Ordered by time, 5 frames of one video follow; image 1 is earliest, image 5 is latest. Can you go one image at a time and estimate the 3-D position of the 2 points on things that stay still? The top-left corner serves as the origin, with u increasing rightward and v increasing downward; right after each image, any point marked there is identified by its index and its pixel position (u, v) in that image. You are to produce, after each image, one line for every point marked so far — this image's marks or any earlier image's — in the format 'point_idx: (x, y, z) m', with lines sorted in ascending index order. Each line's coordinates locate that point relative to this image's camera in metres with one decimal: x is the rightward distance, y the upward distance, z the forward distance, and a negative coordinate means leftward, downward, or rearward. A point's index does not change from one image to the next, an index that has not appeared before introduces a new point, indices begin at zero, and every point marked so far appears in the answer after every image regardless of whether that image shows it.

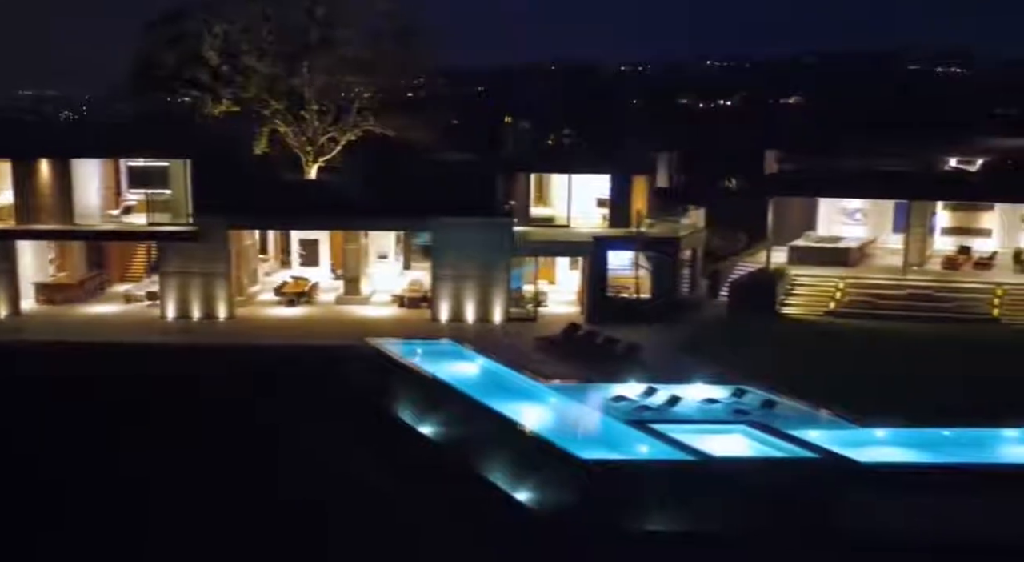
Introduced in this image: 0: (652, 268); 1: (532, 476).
0: (+2.5, +0.2, +17.9) m
1: (+0.2, -2.4, +12.3) m
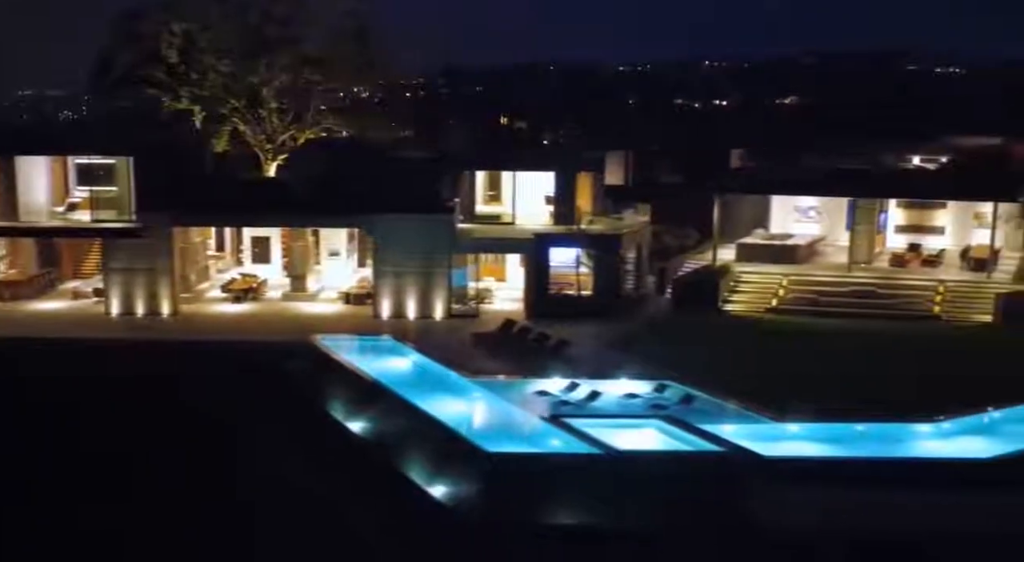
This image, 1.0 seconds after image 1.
0: (+1.5, +0.2, +18.0) m
1: (-0.8, -2.4, +12.4) m
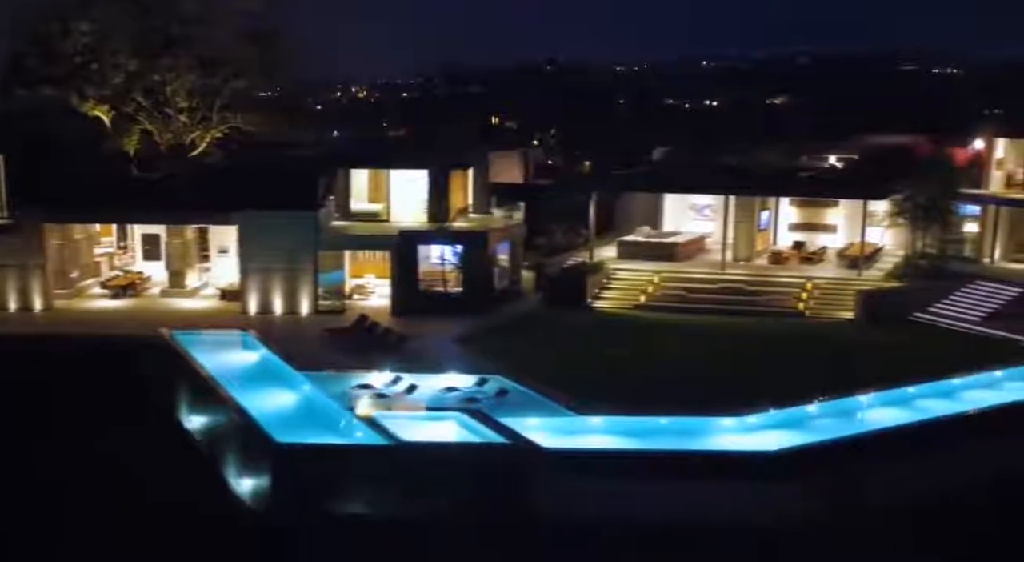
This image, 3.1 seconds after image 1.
0: (-0.9, +0.3, +18.2) m
1: (-3.2, -2.3, +12.6) m
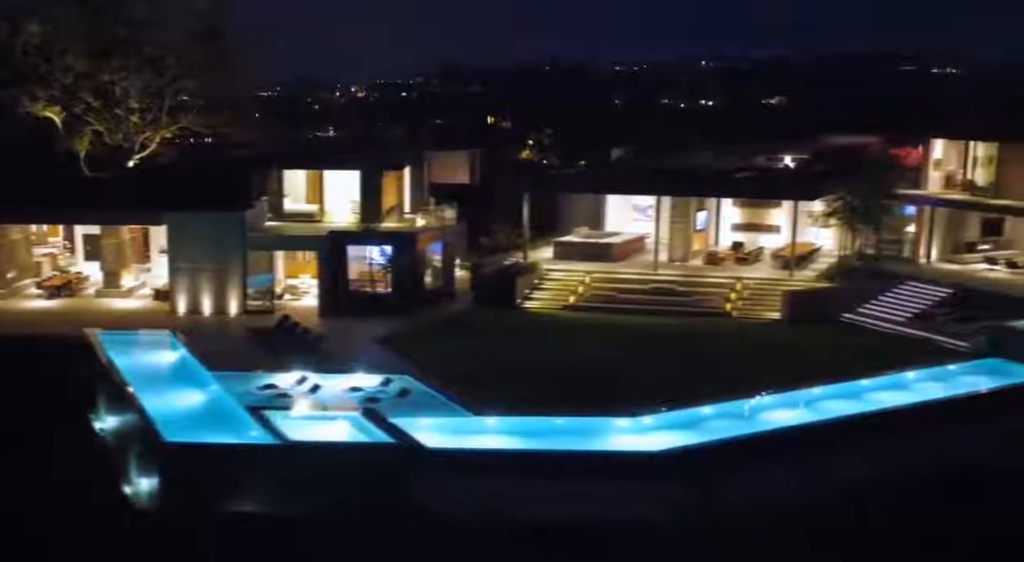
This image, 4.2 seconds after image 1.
0: (-2.1, +0.3, +18.3) m
1: (-4.5, -2.3, +12.7) m
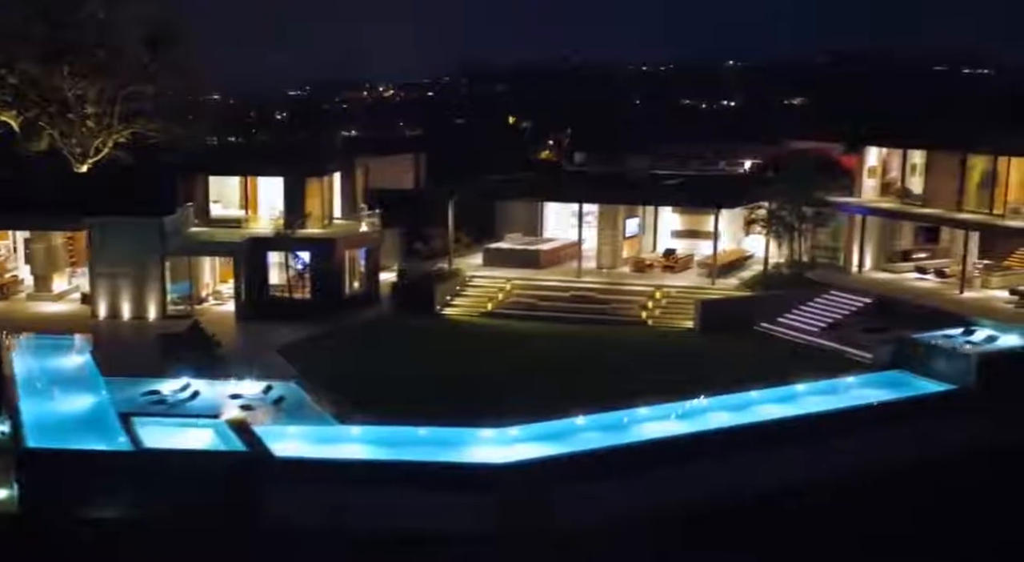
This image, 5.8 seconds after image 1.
0: (-3.6, +0.2, +18.4) m
1: (-6.2, -2.4, +12.9) m
